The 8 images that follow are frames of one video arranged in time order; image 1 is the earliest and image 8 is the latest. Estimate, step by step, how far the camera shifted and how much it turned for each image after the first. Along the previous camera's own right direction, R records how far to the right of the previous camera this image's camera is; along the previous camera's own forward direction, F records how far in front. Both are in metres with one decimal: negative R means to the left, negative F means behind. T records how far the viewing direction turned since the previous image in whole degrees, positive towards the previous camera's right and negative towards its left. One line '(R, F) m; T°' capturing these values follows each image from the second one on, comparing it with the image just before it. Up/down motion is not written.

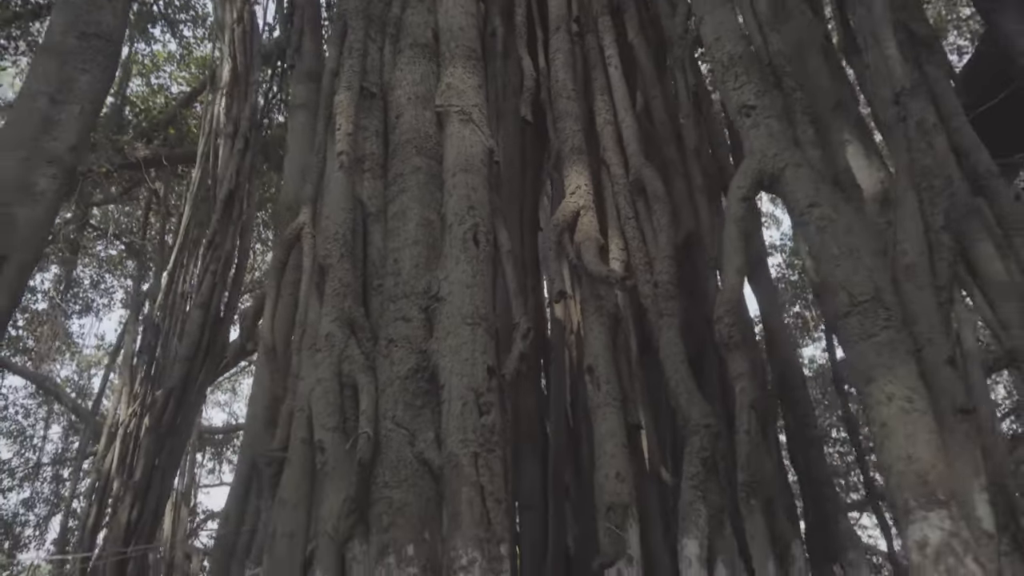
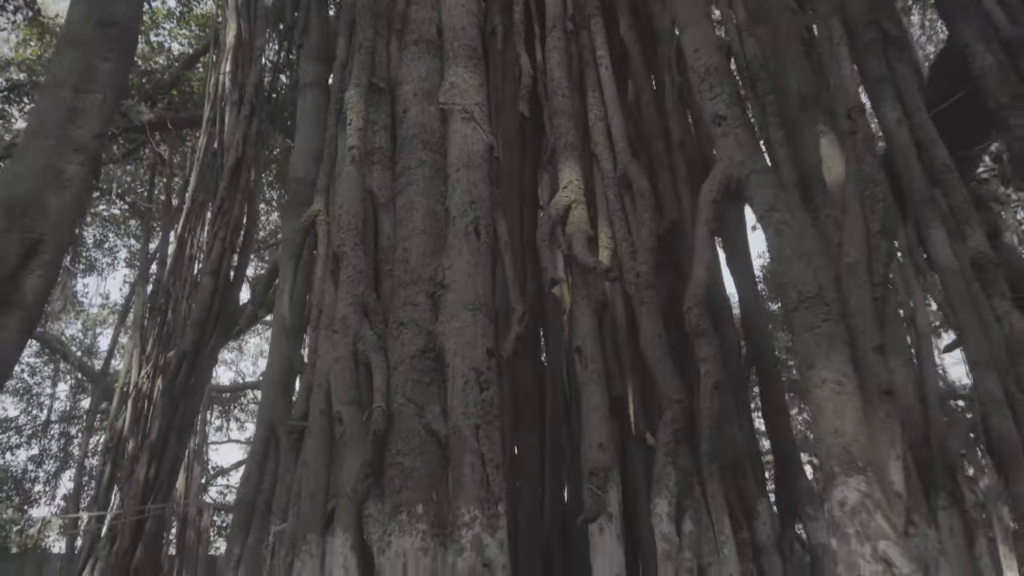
(0.0, -0.2) m; 0°
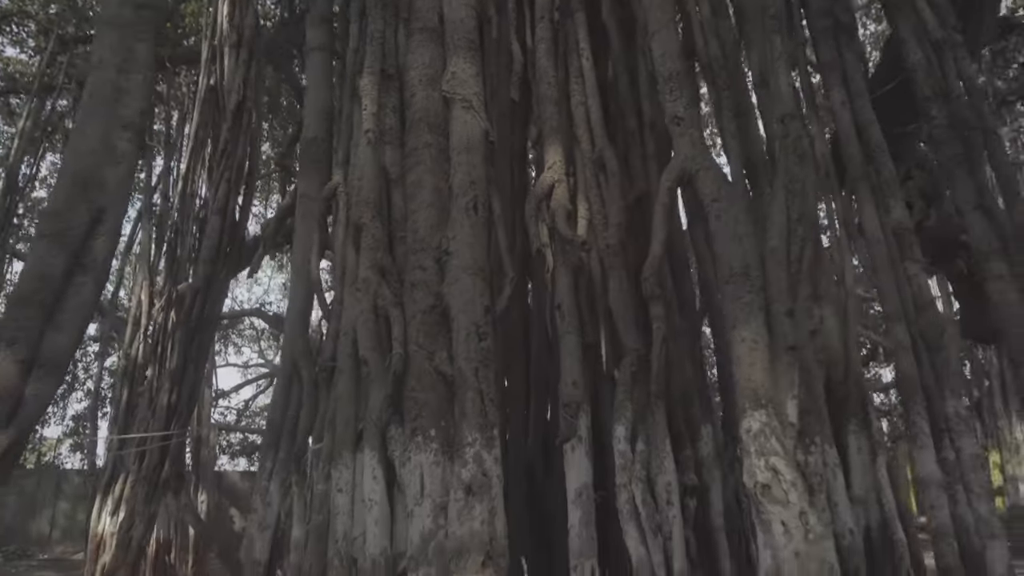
(0.0, -0.3) m; +1°
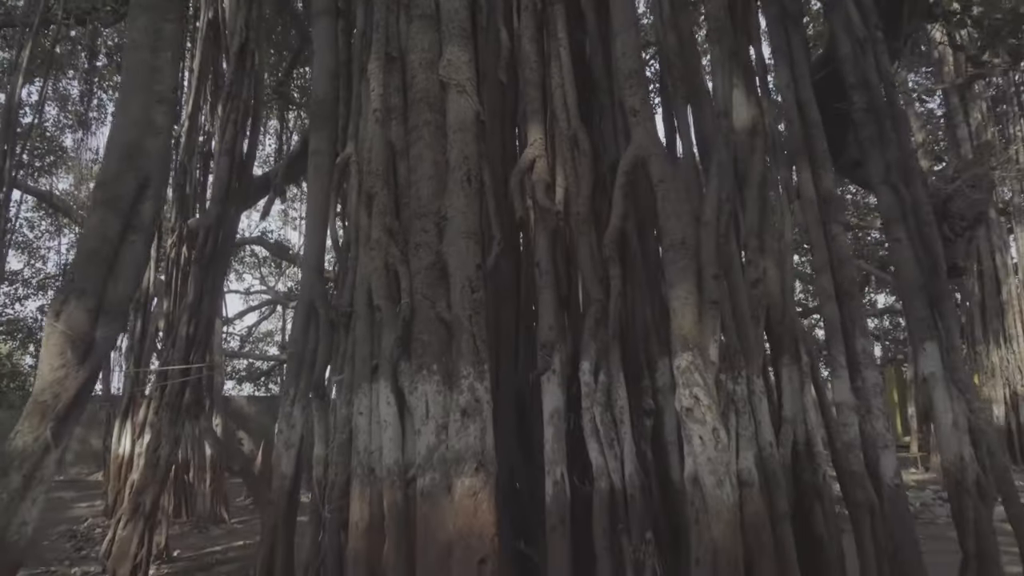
(0.0, -0.4) m; 0°
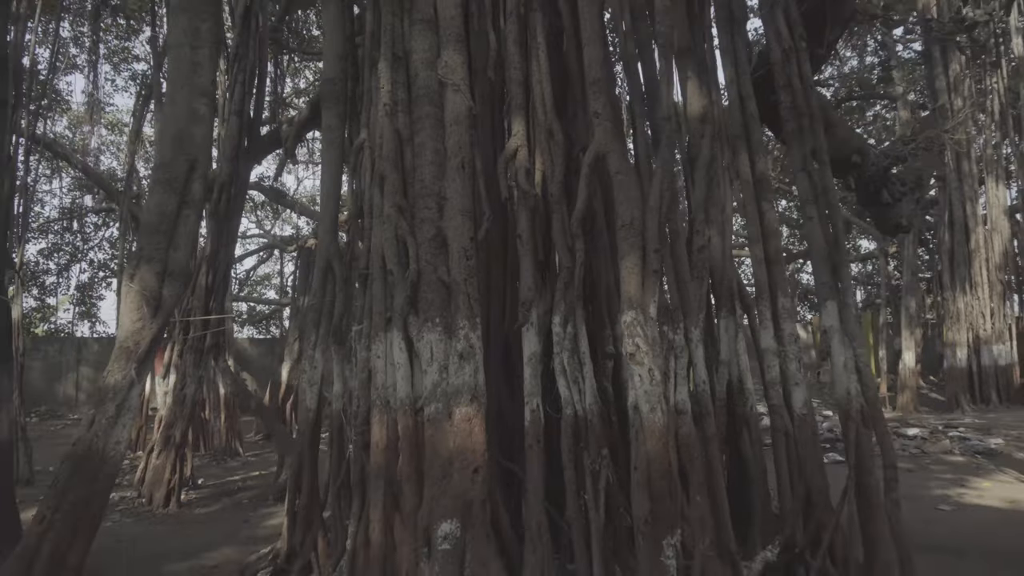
(0.0, -0.5) m; 0°
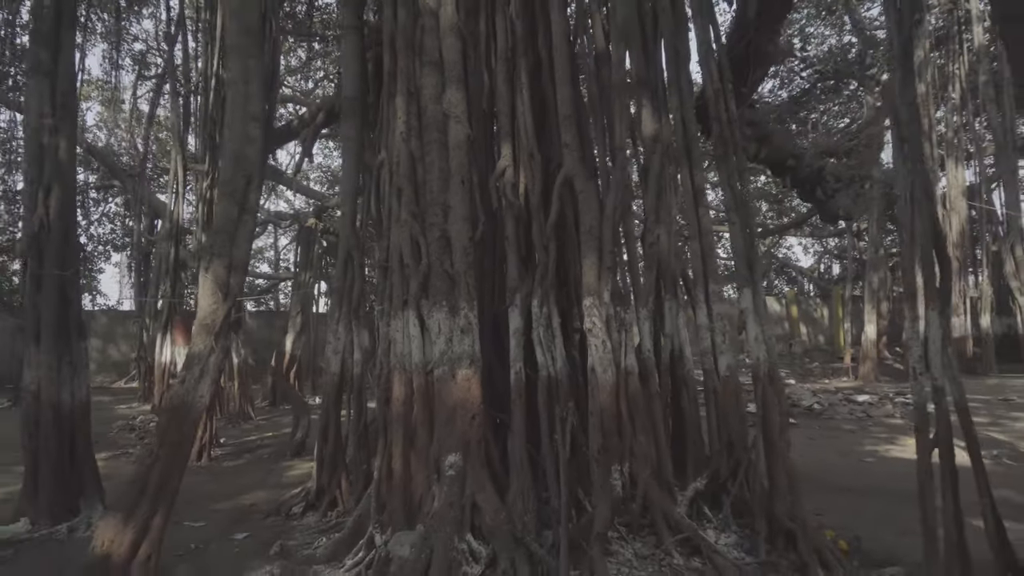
(0.0, -0.8) m; +1°
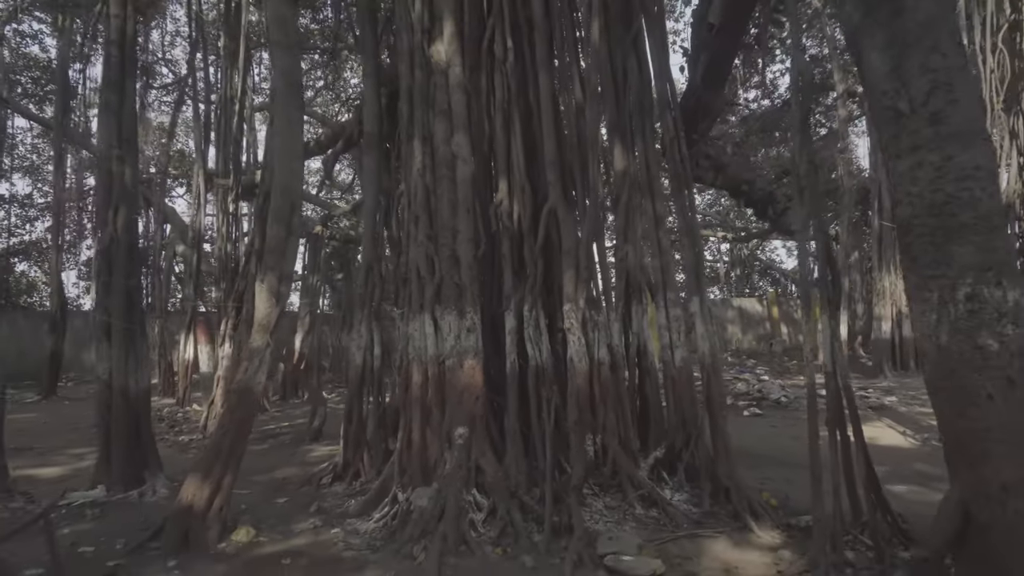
(0.0, -0.8) m; 0°
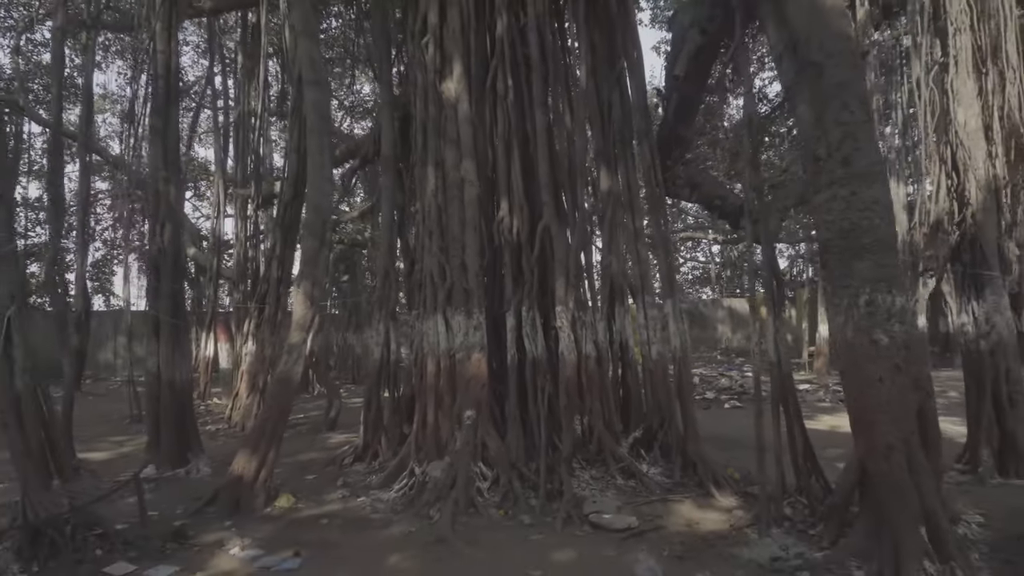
(0.0, -0.7) m; 0°
